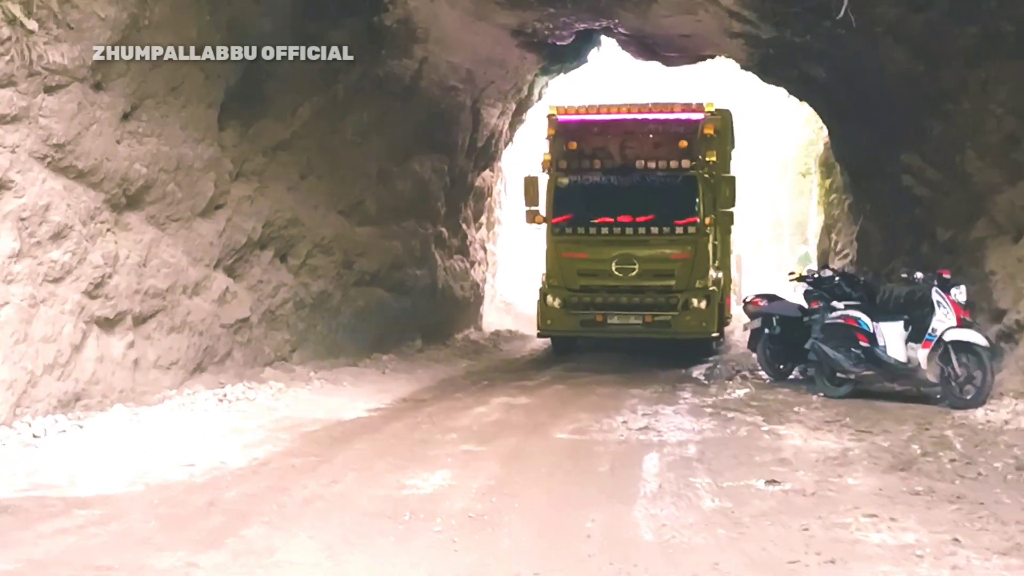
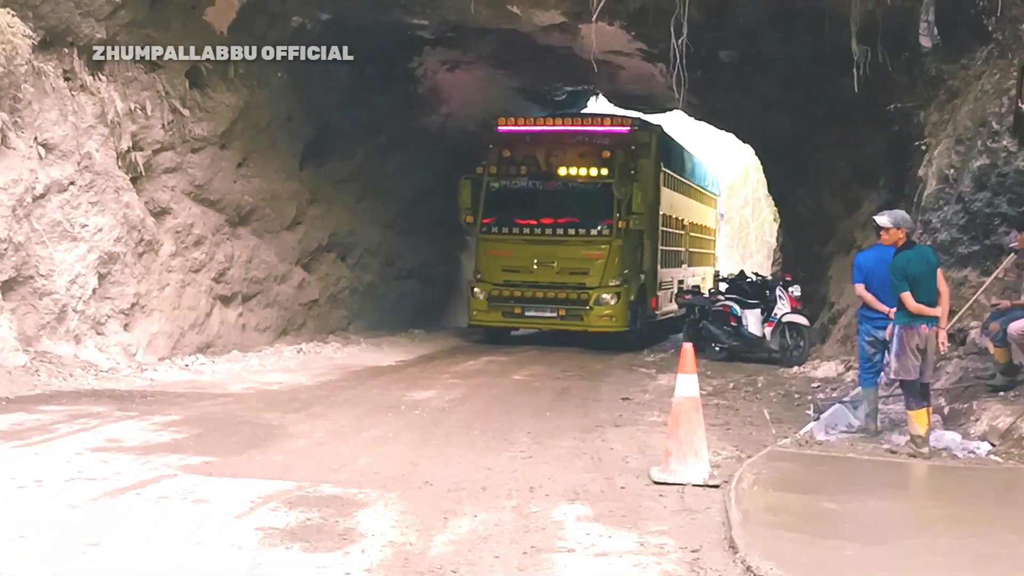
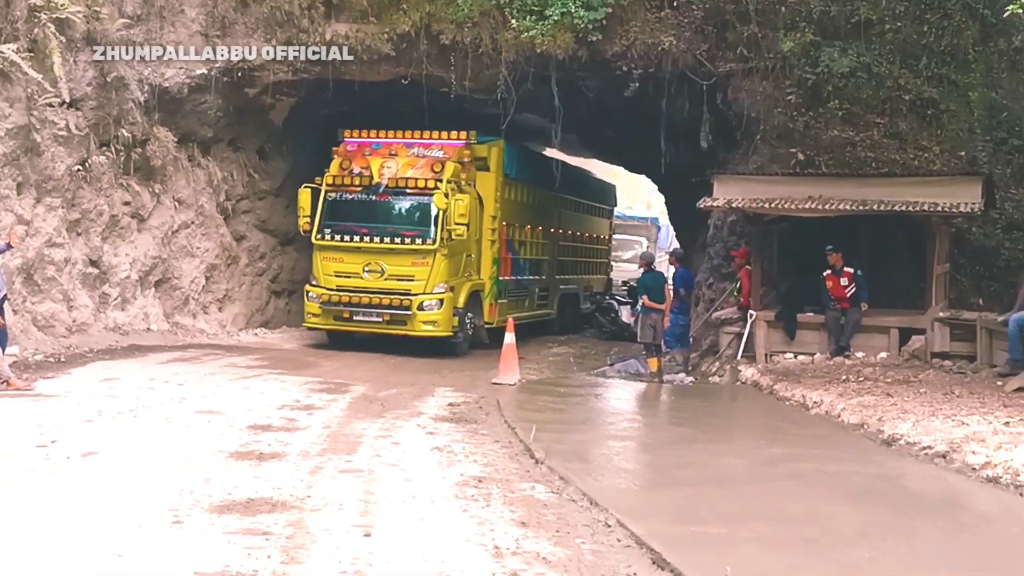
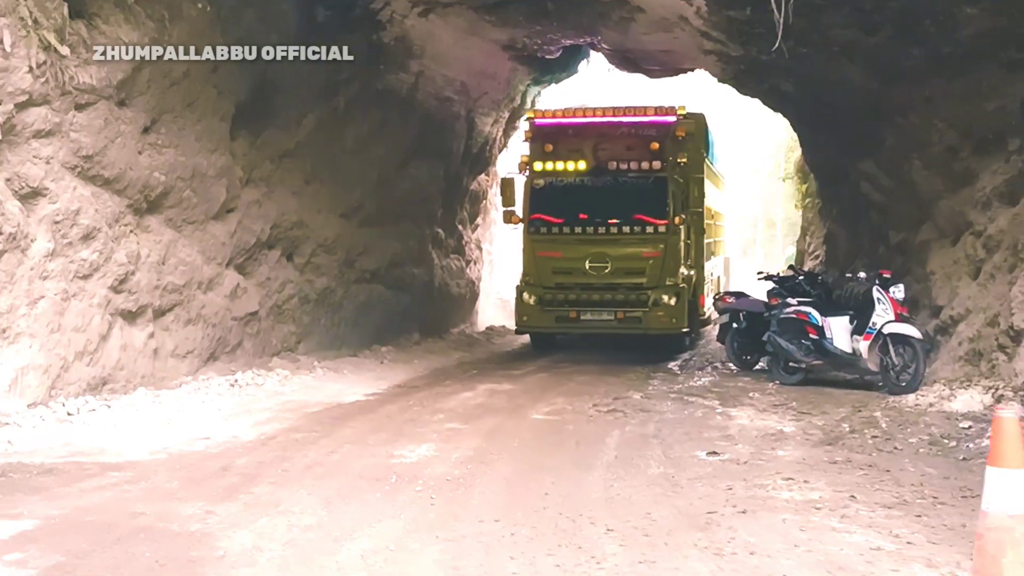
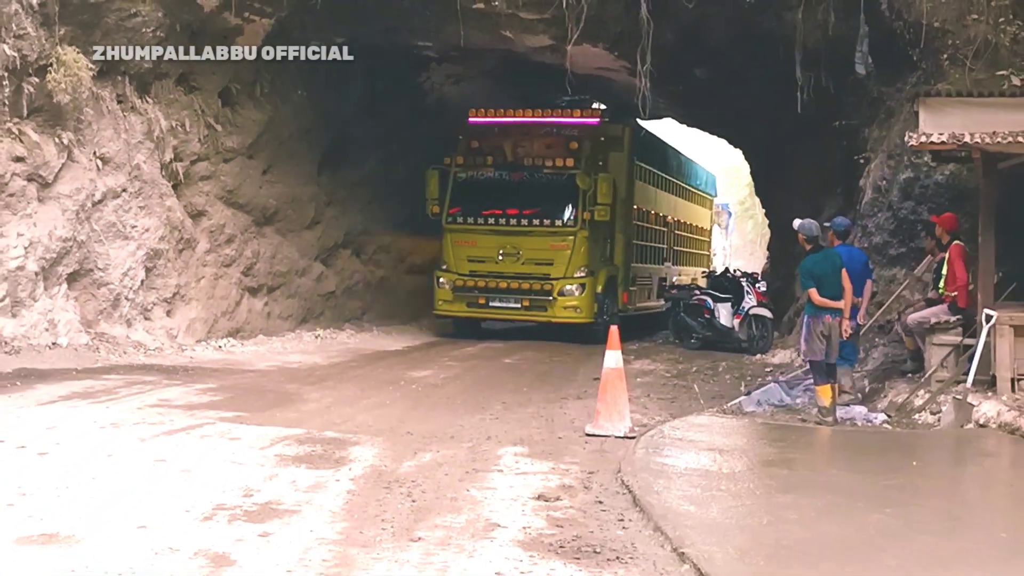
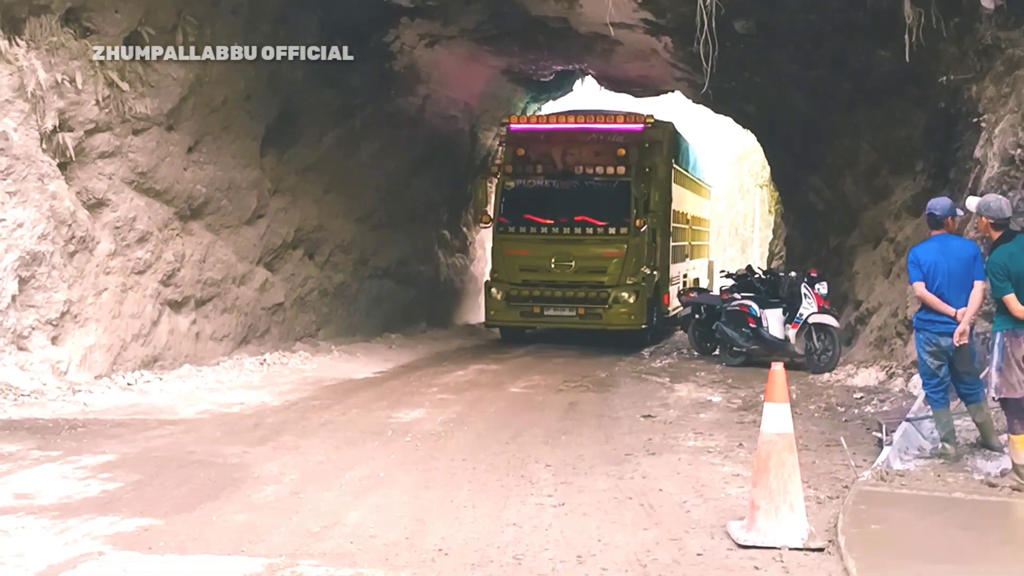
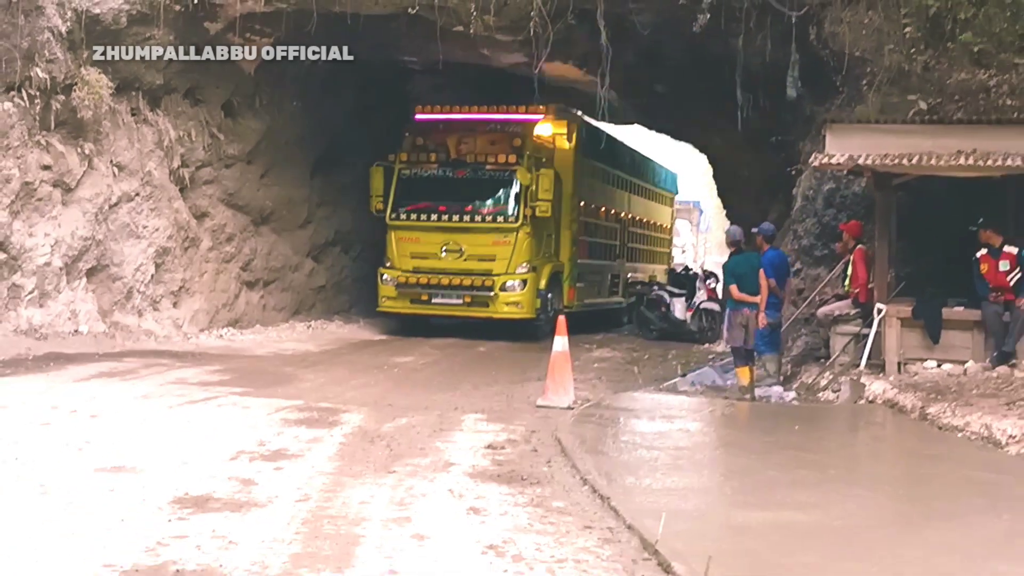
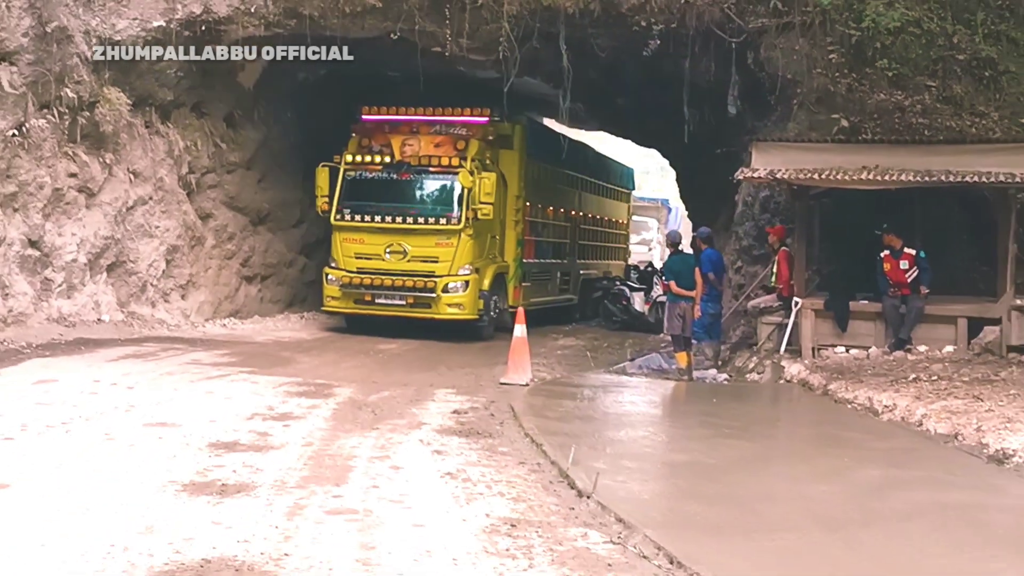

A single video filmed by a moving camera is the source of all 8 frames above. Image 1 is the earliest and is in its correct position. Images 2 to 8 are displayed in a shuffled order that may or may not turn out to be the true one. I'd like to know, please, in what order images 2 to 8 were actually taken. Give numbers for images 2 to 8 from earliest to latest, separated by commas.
4, 6, 2, 5, 7, 8, 3
